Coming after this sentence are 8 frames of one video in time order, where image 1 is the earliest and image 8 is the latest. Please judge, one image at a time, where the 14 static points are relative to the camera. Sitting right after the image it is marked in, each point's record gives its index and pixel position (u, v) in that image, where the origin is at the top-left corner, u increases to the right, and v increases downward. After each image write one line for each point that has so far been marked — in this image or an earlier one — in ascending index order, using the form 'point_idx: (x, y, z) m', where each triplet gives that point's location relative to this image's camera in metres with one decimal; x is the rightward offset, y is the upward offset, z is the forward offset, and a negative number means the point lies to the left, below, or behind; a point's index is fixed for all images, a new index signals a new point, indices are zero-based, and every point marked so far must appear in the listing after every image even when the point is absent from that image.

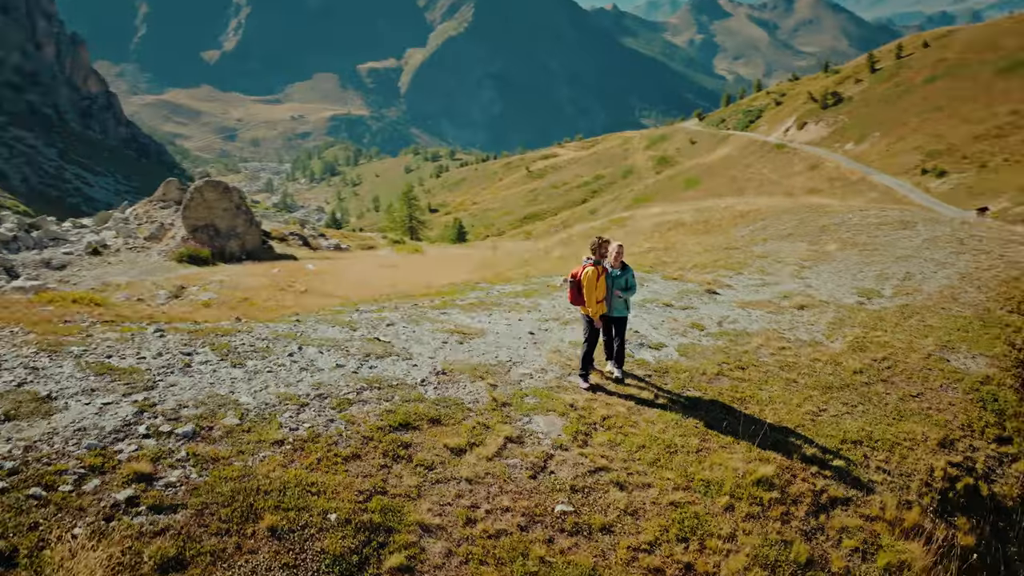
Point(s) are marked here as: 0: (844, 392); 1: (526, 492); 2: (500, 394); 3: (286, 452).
0: (+3.8, -1.2, +9.3) m
1: (0.0, -1.6, +6.3) m
2: (-0.3, -1.0, +8.0) m
3: (-1.8, -1.3, +6.1) m
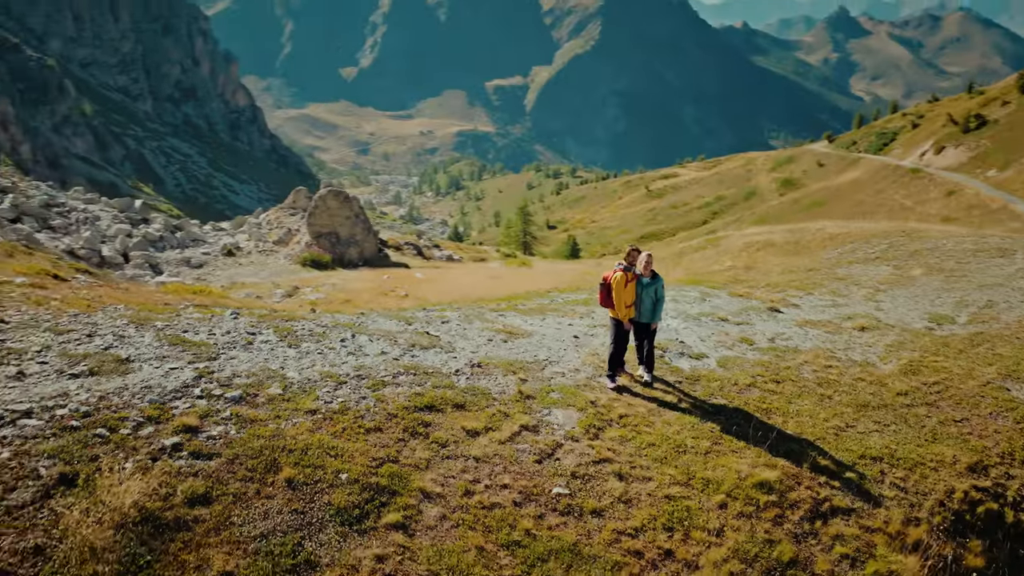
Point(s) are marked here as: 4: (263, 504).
0: (+4.3, -1.5, +9.2) m
1: (0.0, -1.6, +6.9) m
2: (0.0, -1.0, +8.6) m
3: (-1.8, -1.2, +7.0) m
4: (-1.8, -1.6, +5.8) m
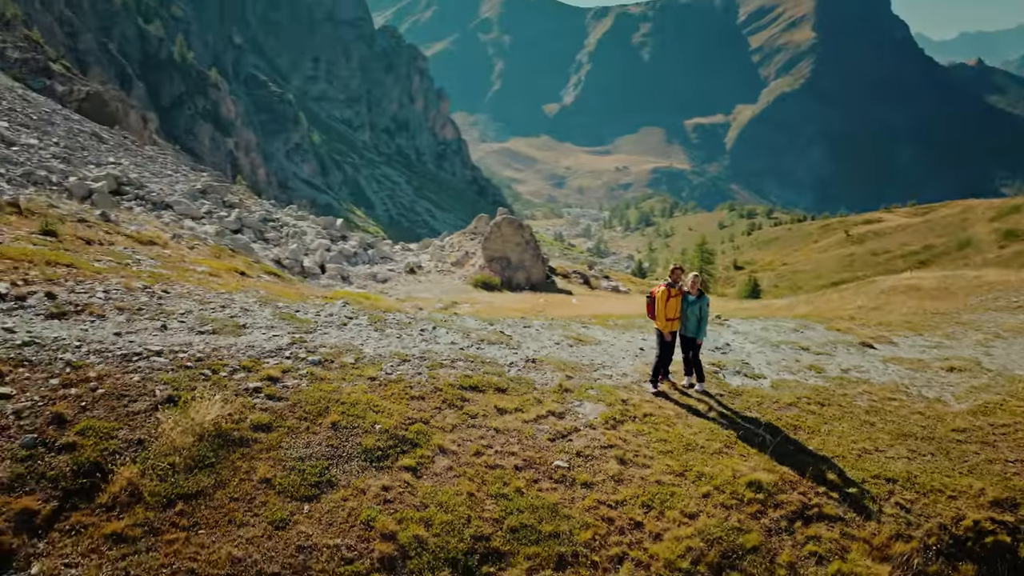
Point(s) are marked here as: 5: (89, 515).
0: (+4.8, -1.8, +9.3) m
1: (+0.1, -1.6, +8.1) m
2: (+0.6, -1.1, +9.8) m
3: (-1.6, -1.0, +8.6) m
4: (-1.9, -1.4, +7.4) m
5: (-3.4, -1.7, +5.9) m
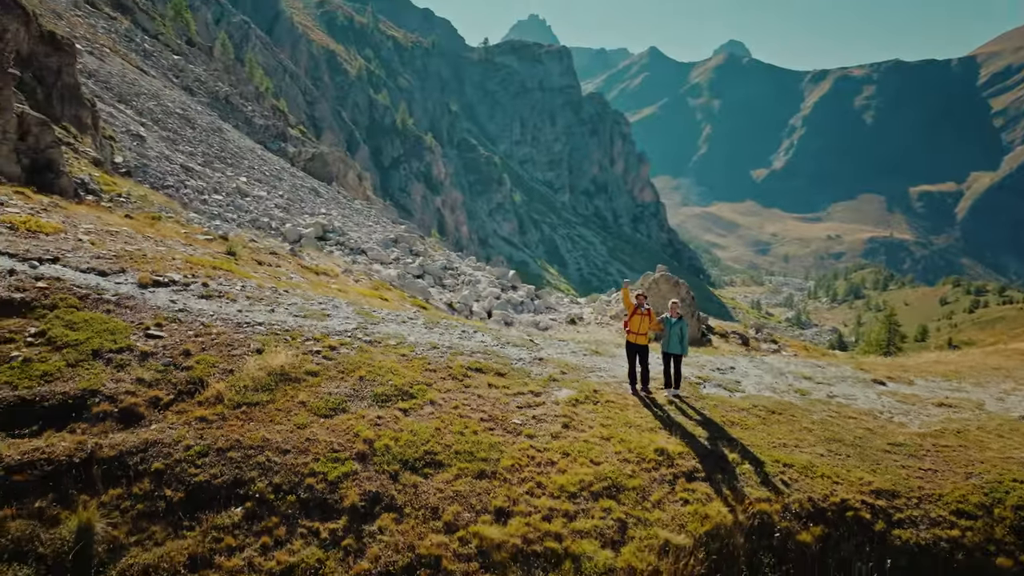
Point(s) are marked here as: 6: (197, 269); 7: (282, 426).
0: (+4.6, -2.2, +11.0) m
1: (-0.2, -1.6, +10.9) m
2: (+0.7, -1.3, +12.5) m
3: (-1.7, -1.0, +11.9) m
4: (-2.4, -1.3, +10.8) m
5: (-4.1, -1.4, +9.7) m
6: (-5.8, +0.4, +14.4) m
7: (-2.9, -1.7, +9.5) m
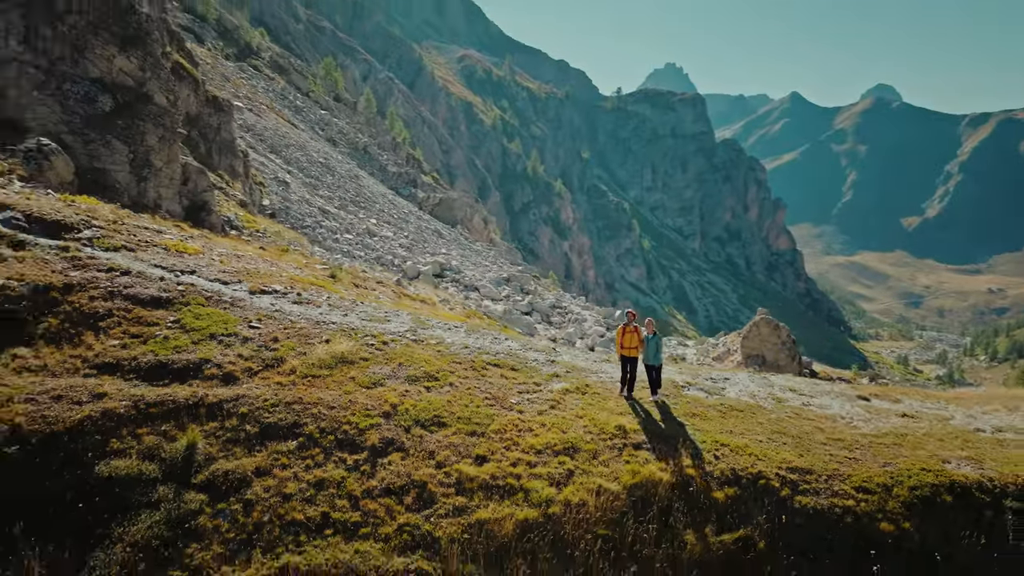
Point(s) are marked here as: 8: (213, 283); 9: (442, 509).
0: (+4.5, -2.5, +13.2) m
1: (-0.2, -1.8, +14.0) m
2: (+0.9, -1.6, +15.4) m
3: (-1.5, -1.2, +15.2) m
4: (-2.3, -1.4, +14.2) m
5: (-4.2, -1.4, +13.4) m
6: (-5.0, +0.1, +18.4) m
7: (-3.0, -1.7, +13.0) m
8: (-6.3, +0.1, +16.5) m
9: (-0.9, -3.0, +10.7) m
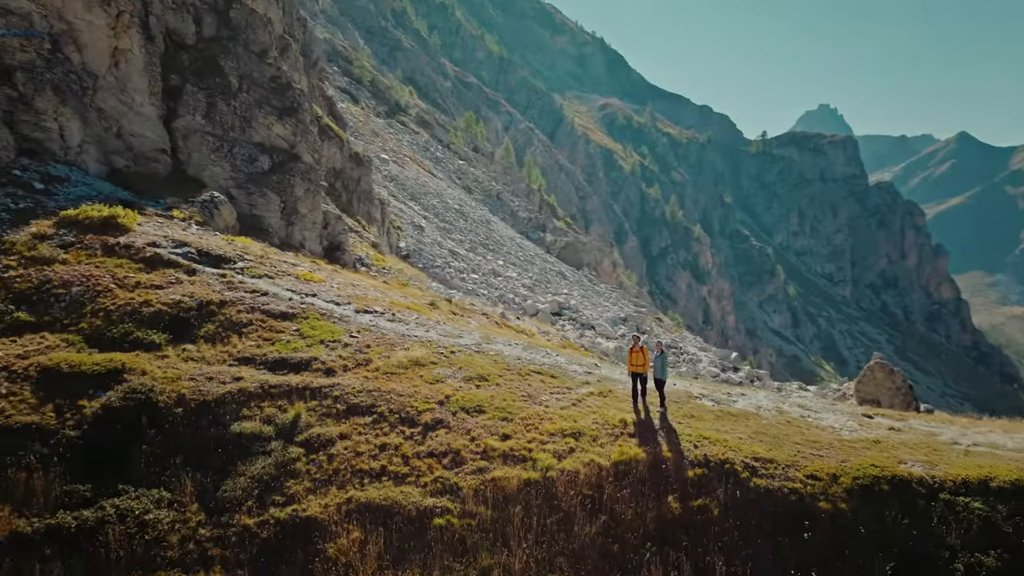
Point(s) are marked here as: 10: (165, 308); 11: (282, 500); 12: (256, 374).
0: (+5.1, -3.0, +15.8) m
1: (+0.5, -2.3, +17.5) m
2: (+1.9, -2.2, +18.7) m
3: (-0.5, -1.8, +18.9) m
4: (-1.5, -1.9, +18.1) m
5: (-3.5, -1.8, +17.7) m
6: (-3.4, -0.6, +22.8) m
7: (-2.4, -2.1, +17.1) m
8: (-4.9, -0.4, +21.2) m
9: (-0.8, -3.3, +14.3) m
10: (-8.0, -0.4, +18.3) m
11: (-3.9, -3.6, +13.5) m
12: (-5.4, -1.8, +16.9) m
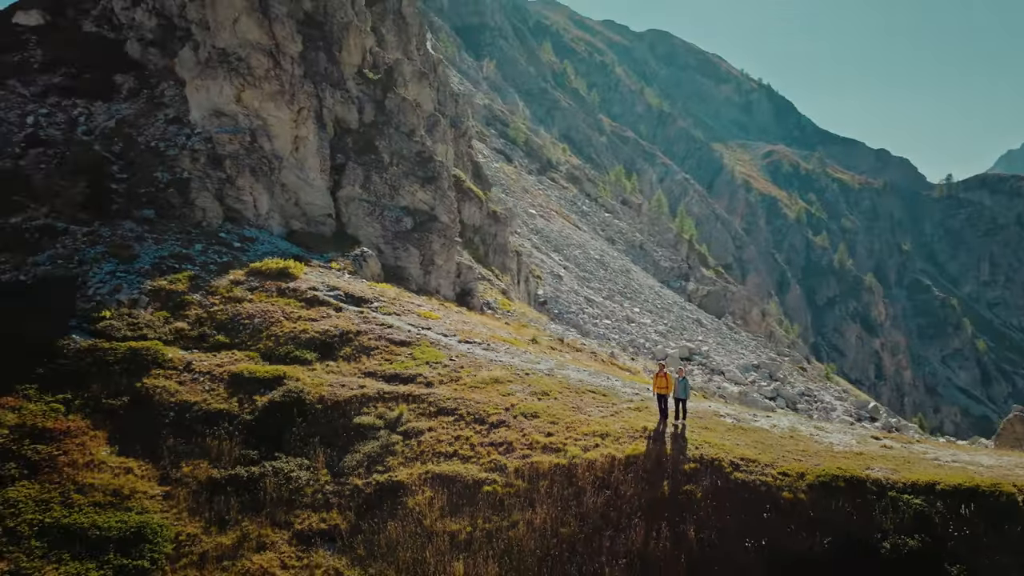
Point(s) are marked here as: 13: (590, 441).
0: (+6.1, -3.9, +19.5) m
1: (+2.0, -3.3, +22.1) m
2: (+3.6, -3.2, +23.0) m
3: (+1.4, -2.8, +23.8) m
4: (+0.2, -2.9, +23.2) m
5: (-1.8, -2.8, +23.2) m
6: (-0.6, -1.9, +28.2) m
7: (-0.9, -3.1, +22.3) m
8: (-2.5, -1.6, +27.0) m
9: (+0.1, -4.0, +19.2) m
10: (-6.1, -1.4, +24.8) m
11: (-3.1, -4.3, +19.0) m
12: (-3.9, -2.8, +22.8) m
13: (+1.9, -3.8, +19.7) m
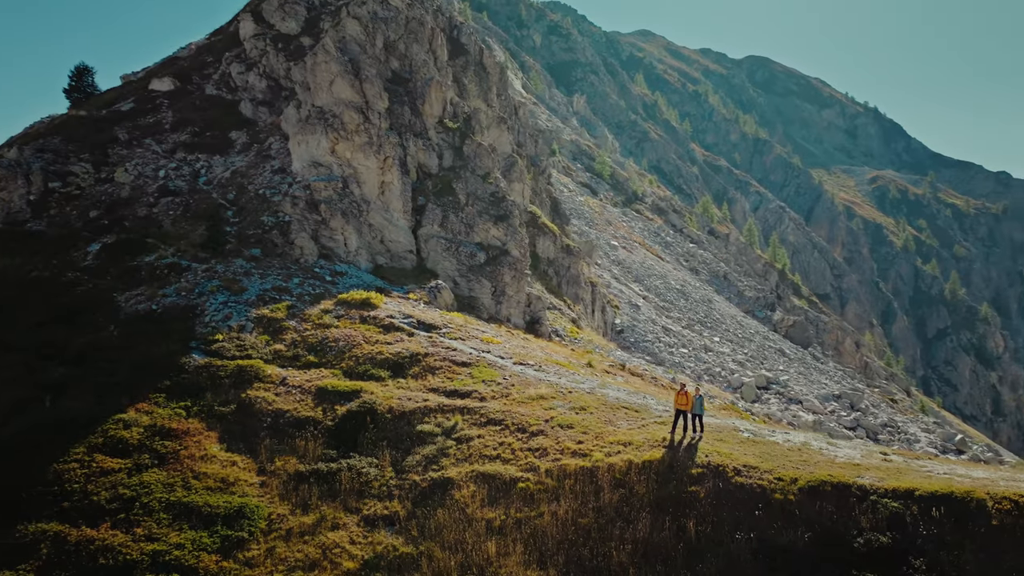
0: (+7.0, -4.6, +22.0) m
1: (+3.3, -4.1, +25.1) m
2: (+5.0, -4.1, +25.8) m
3: (+2.9, -3.8, +26.8) m
4: (+1.6, -3.8, +26.4) m
5: (-0.4, -3.7, +26.7) m
6: (+1.4, -3.0, +31.5) m
7: (+0.4, -3.9, +25.7) m
8: (-0.5, -2.7, +30.5) m
9: (+1.0, -4.8, +22.4) m
10: (-4.4, -2.5, +28.9) m
11: (-2.2, -5.1, +22.6) m
12: (-2.5, -3.7, +26.5) m
13: (+2.9, -4.6, +22.7) m
